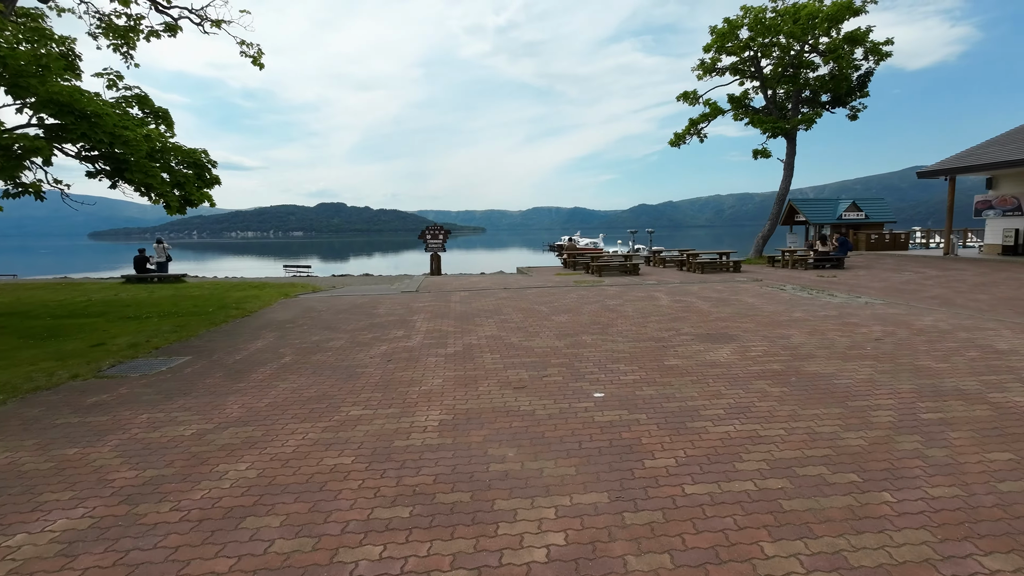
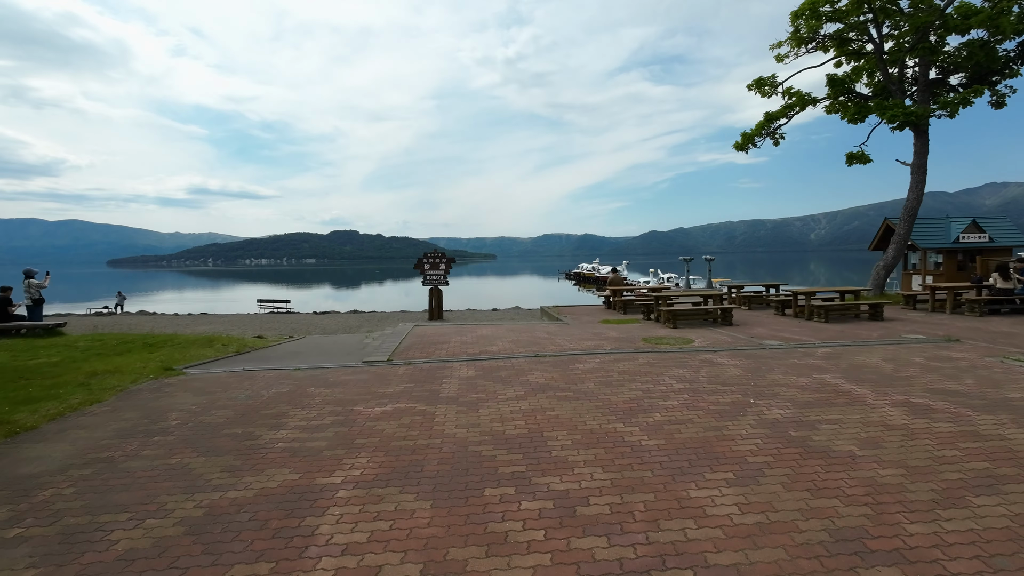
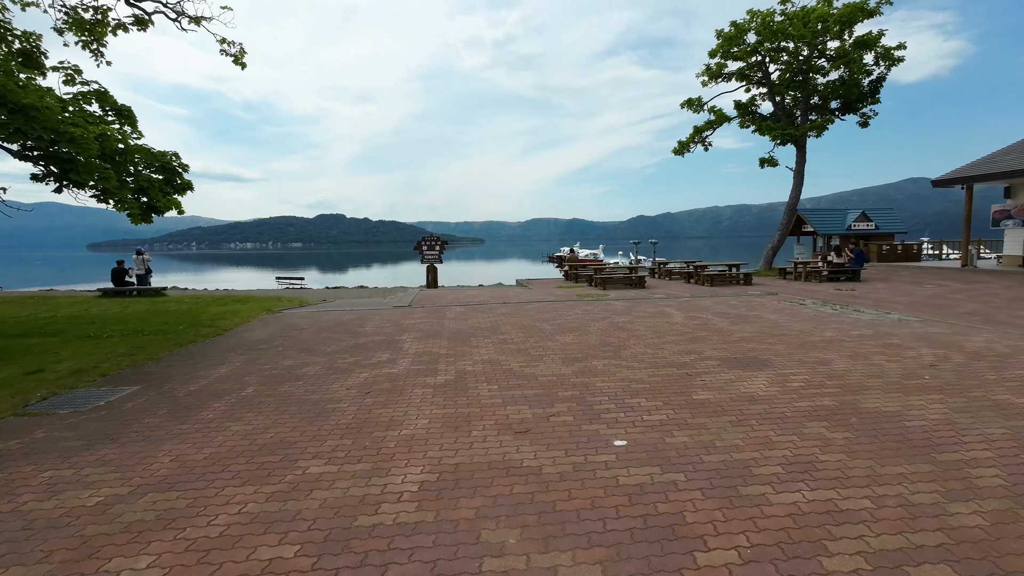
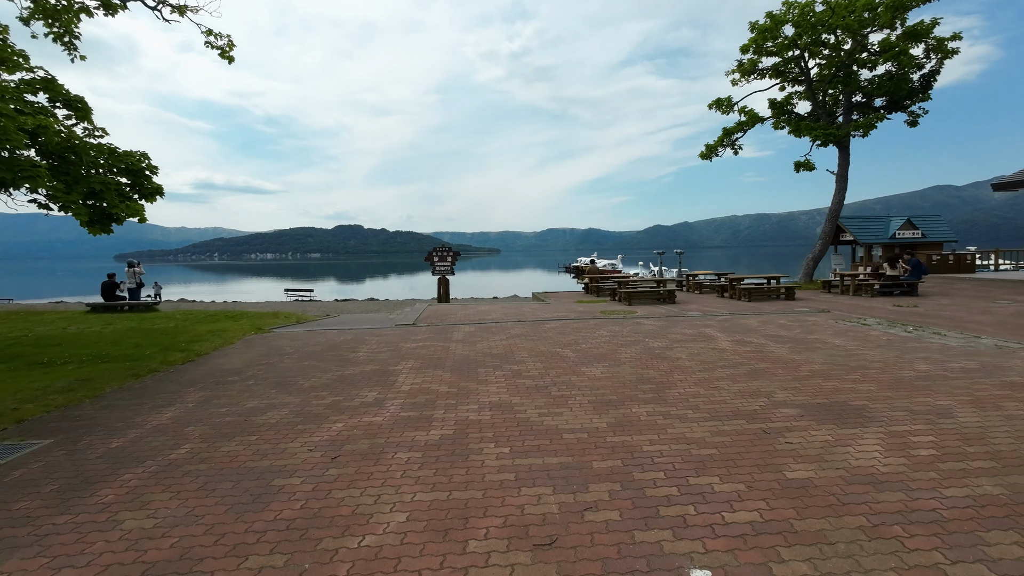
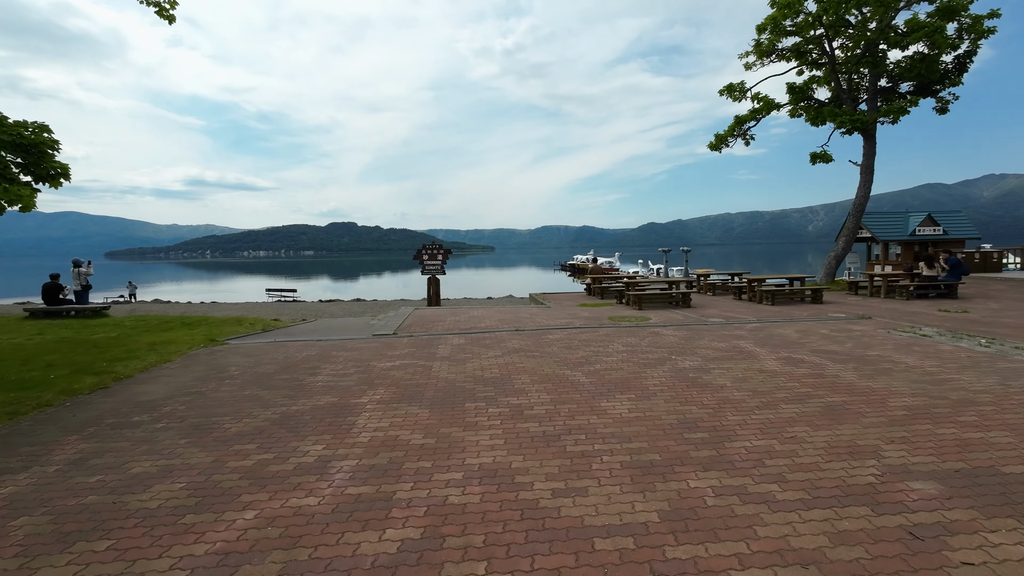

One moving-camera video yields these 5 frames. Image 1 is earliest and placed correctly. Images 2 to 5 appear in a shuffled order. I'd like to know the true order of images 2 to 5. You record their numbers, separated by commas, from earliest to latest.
3, 4, 5, 2
